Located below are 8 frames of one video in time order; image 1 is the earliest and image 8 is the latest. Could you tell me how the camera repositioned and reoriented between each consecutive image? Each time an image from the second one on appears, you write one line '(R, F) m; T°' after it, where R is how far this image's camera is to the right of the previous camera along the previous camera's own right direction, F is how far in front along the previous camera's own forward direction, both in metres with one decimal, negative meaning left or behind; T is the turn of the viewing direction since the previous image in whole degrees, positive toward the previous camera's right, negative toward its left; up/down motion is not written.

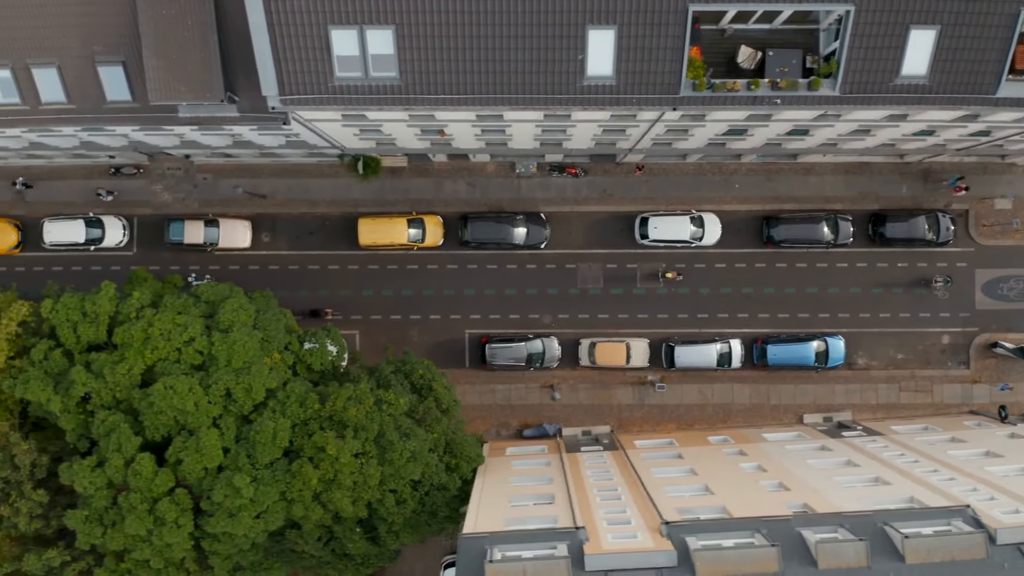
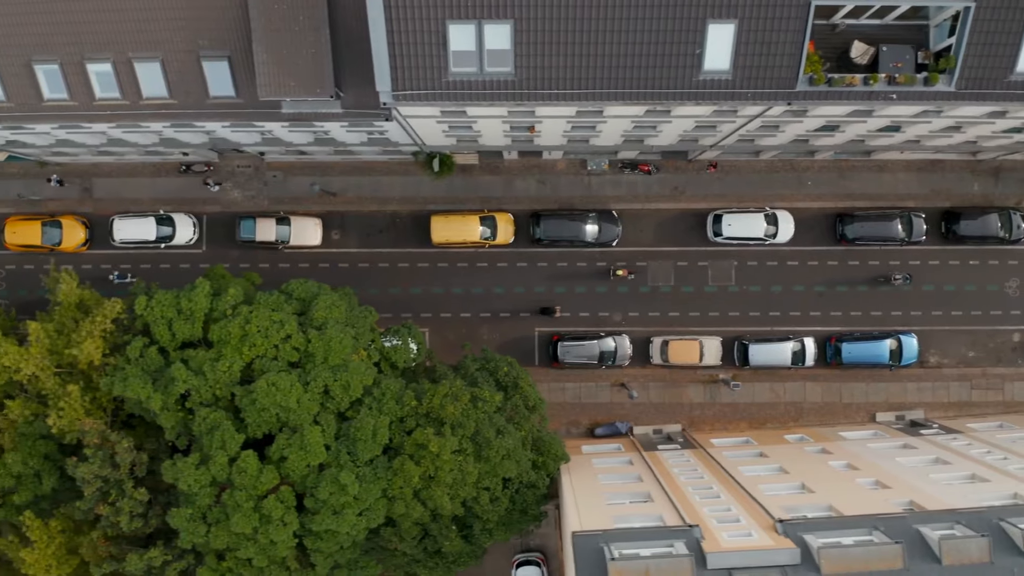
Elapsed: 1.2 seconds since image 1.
(-4.8, +0.2) m; 0°
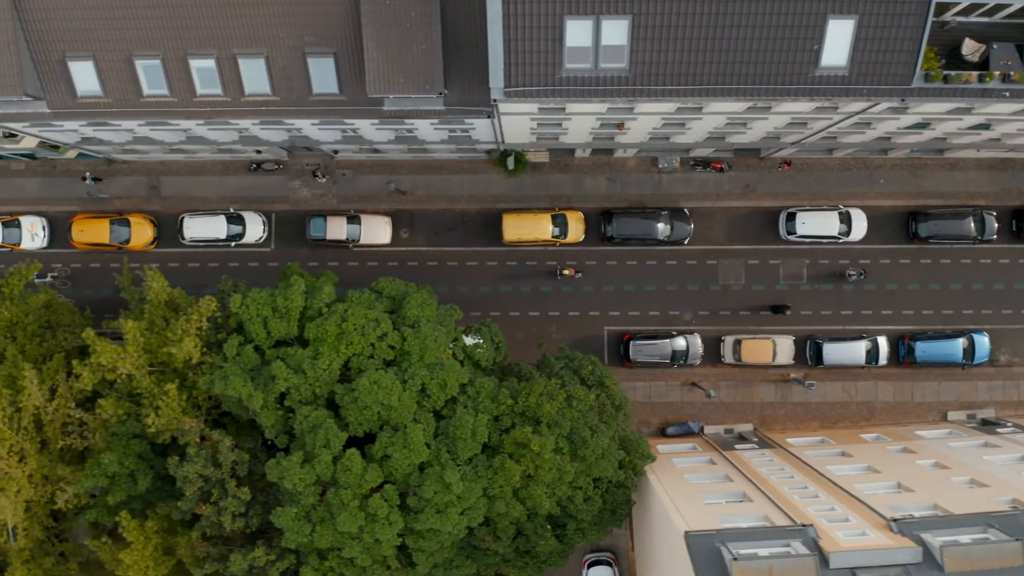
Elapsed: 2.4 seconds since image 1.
(-4.8, +0.2) m; 0°
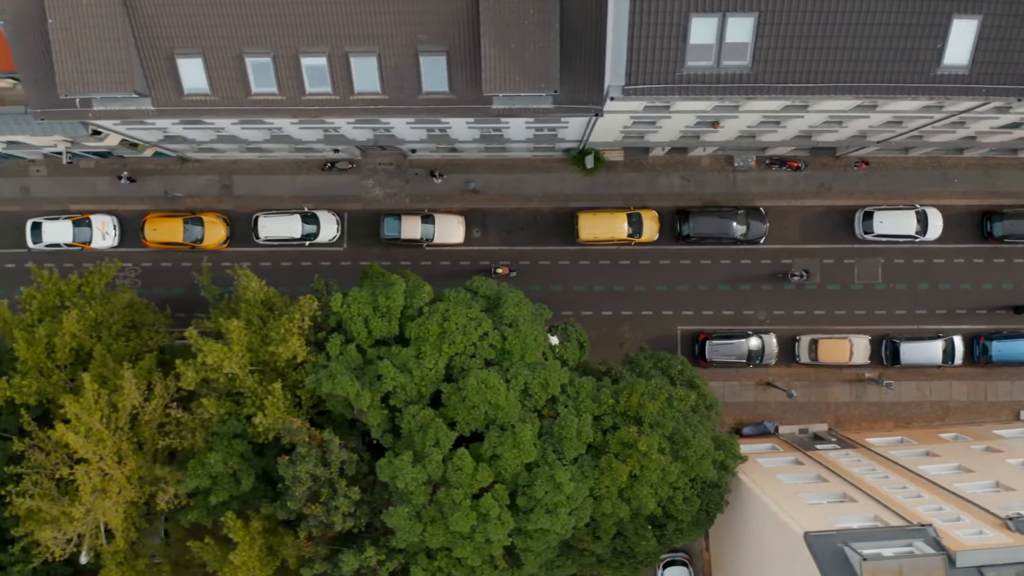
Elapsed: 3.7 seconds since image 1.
(-5.0, +0.2) m; 0°
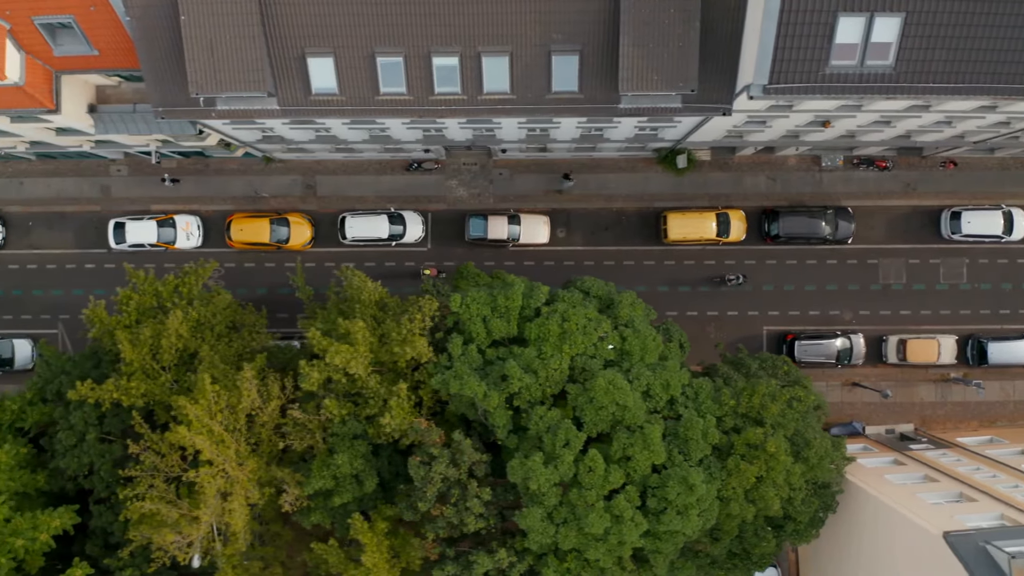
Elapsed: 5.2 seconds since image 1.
(-6.0, +0.2) m; +1°
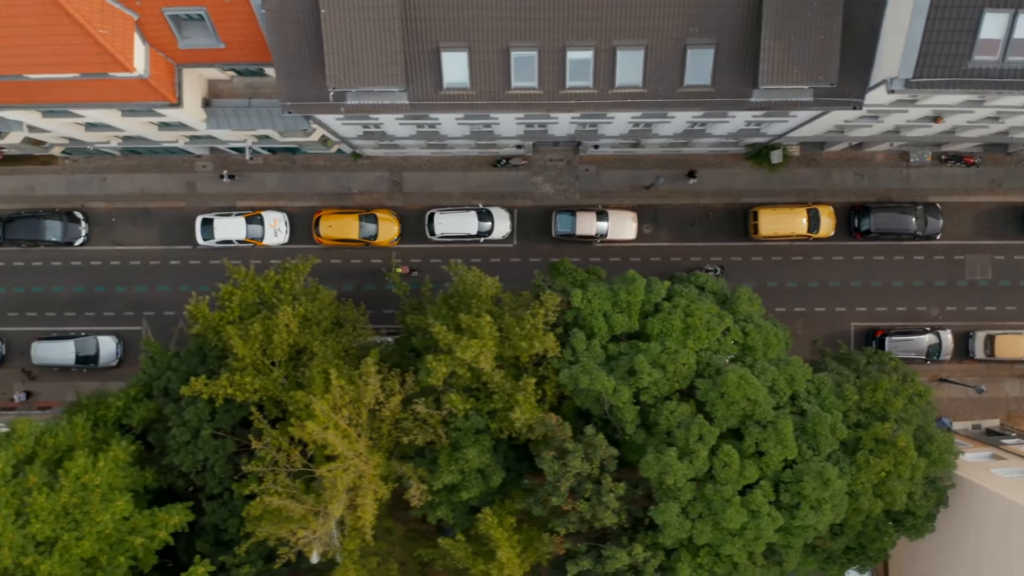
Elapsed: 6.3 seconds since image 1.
(-6.0, +0.1) m; 0°
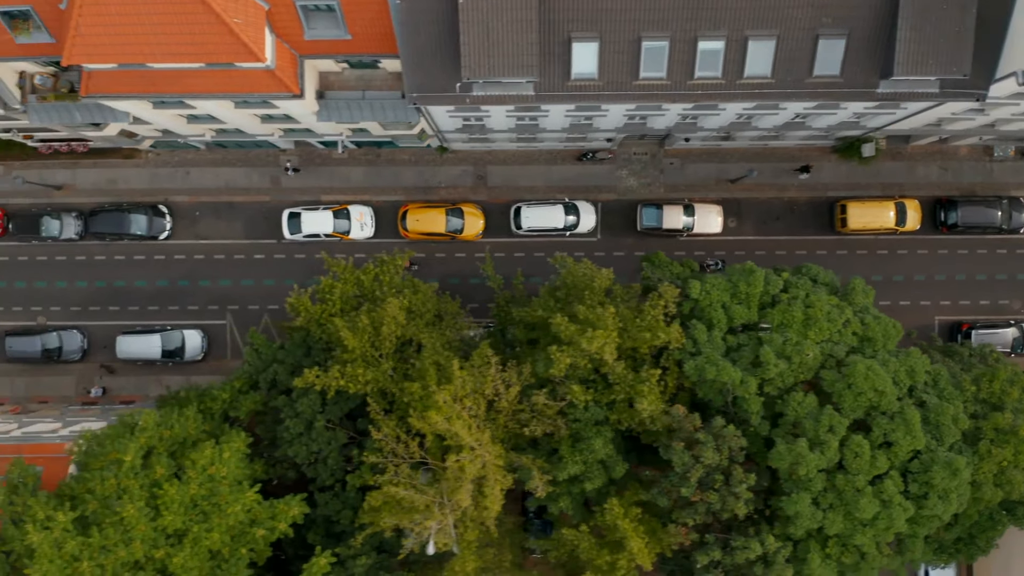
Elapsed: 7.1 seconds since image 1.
(-5.8, 0.0) m; 0°
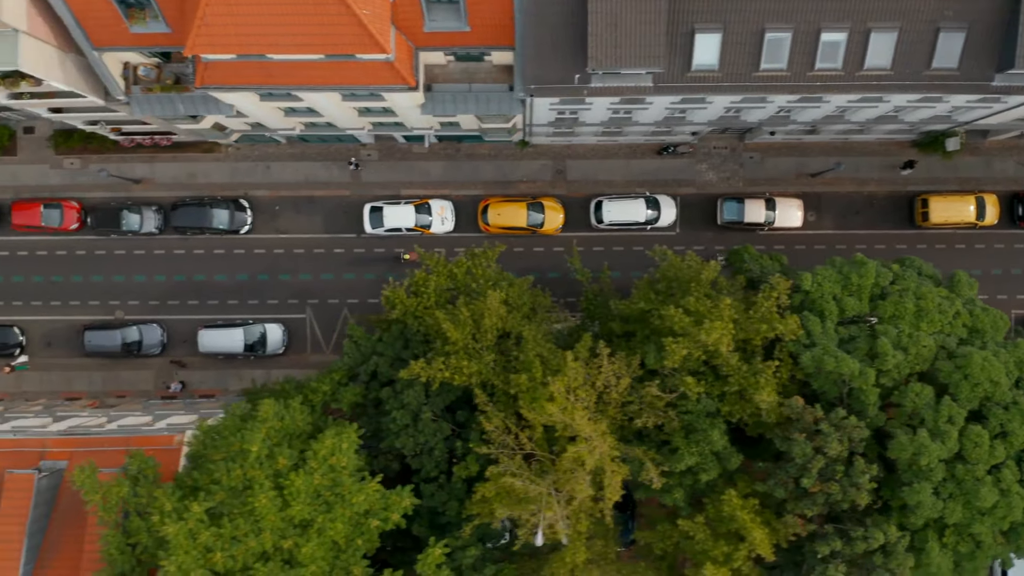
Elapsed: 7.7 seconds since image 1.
(-5.4, -0.1) m; 0°
